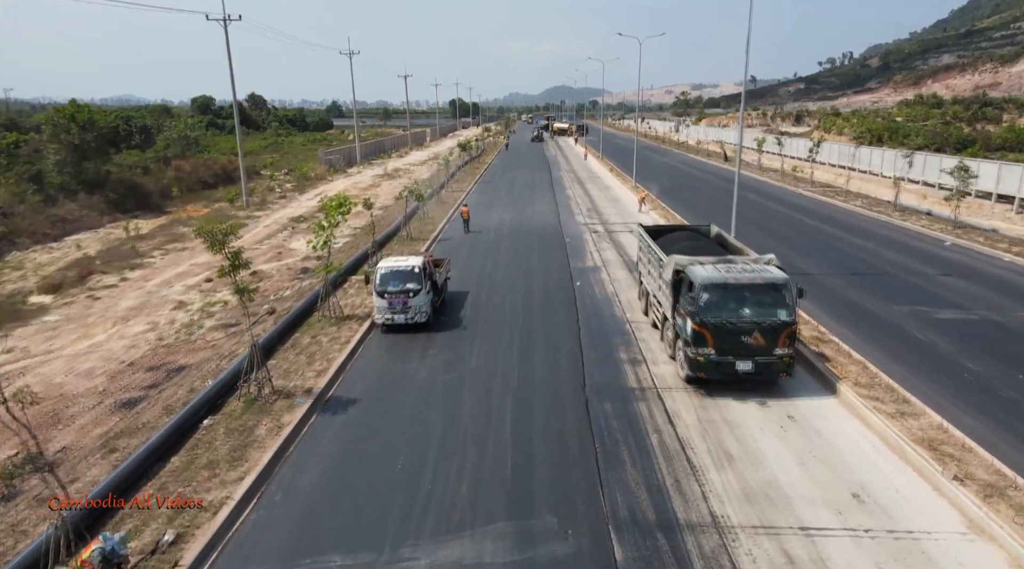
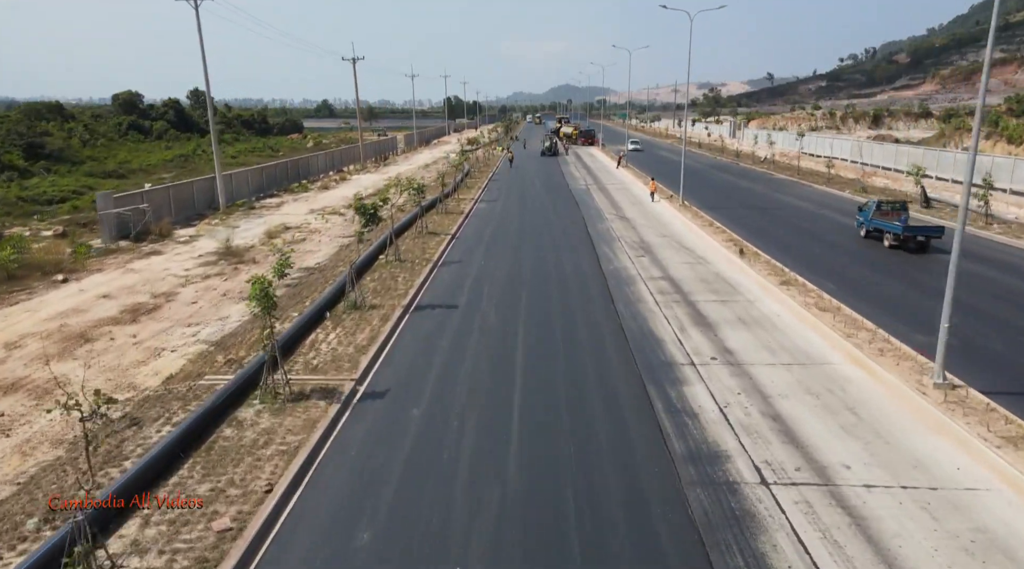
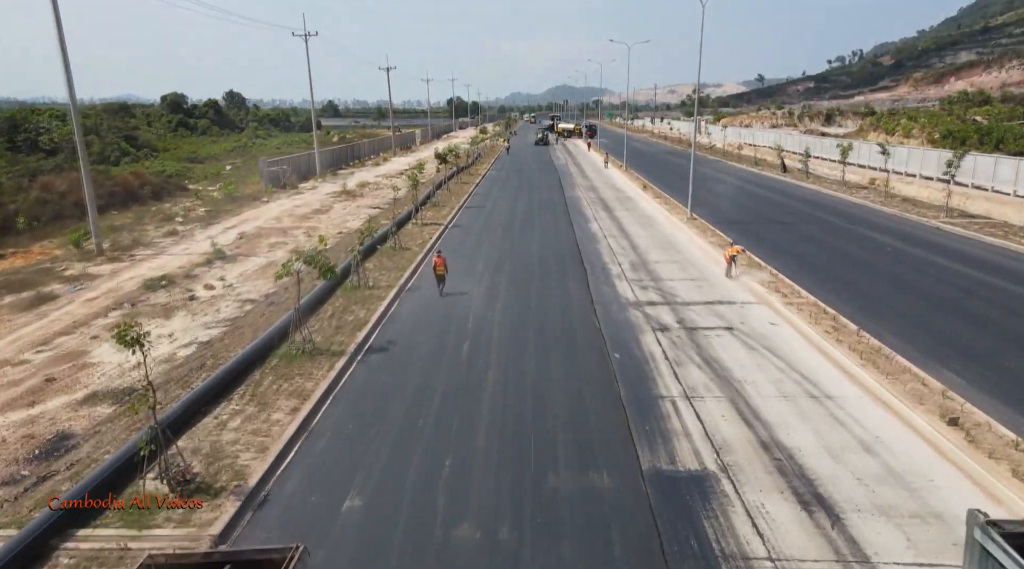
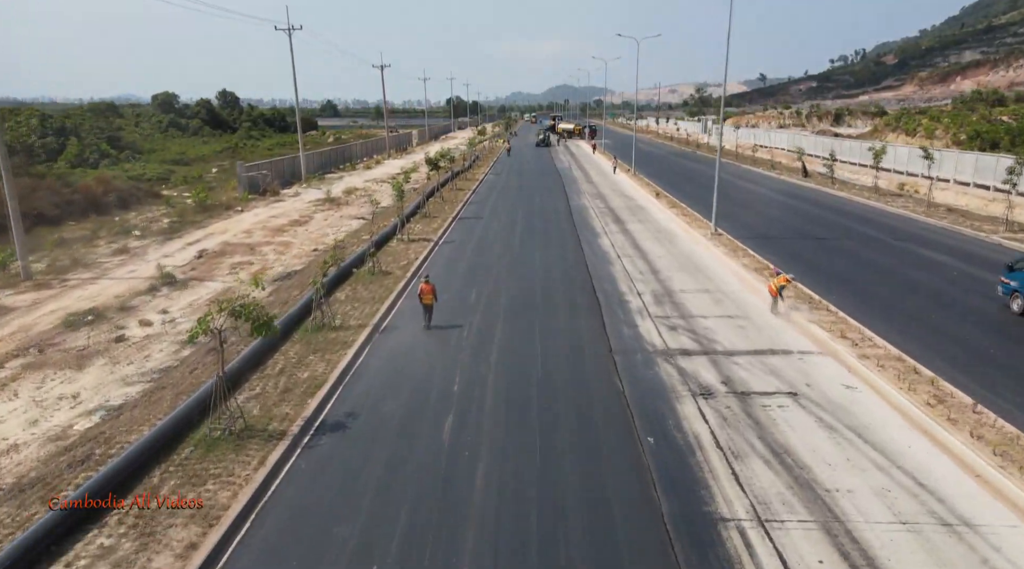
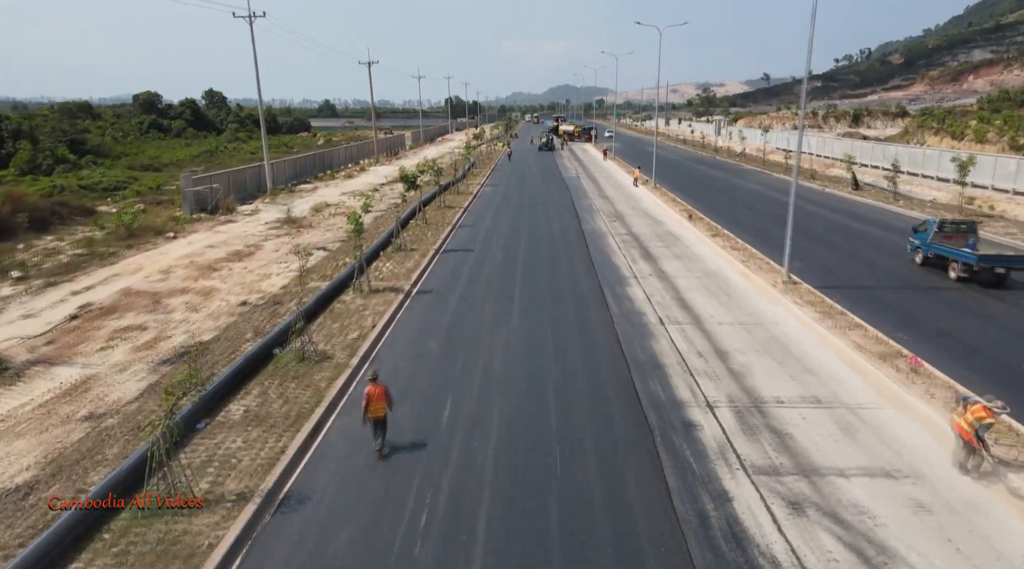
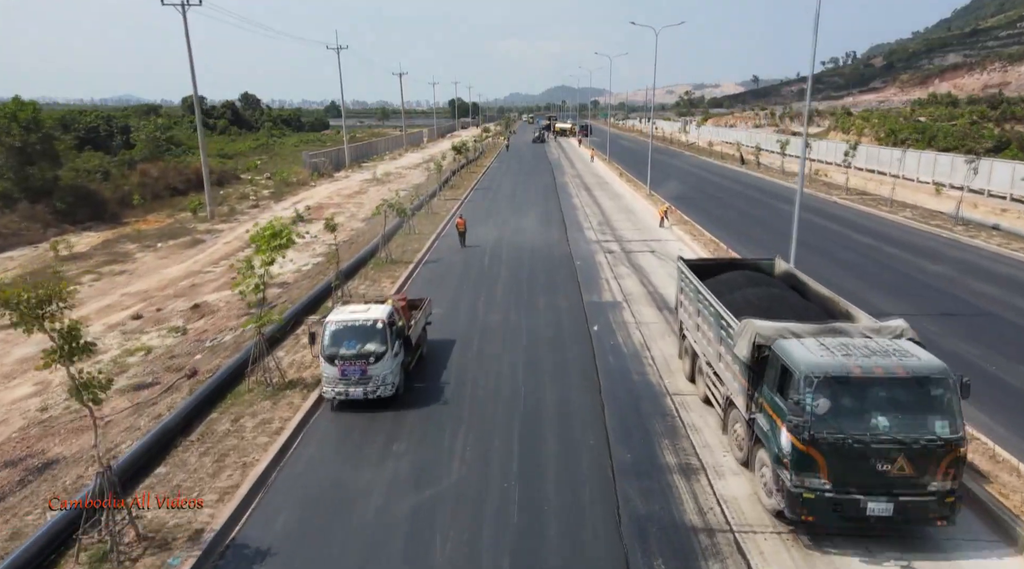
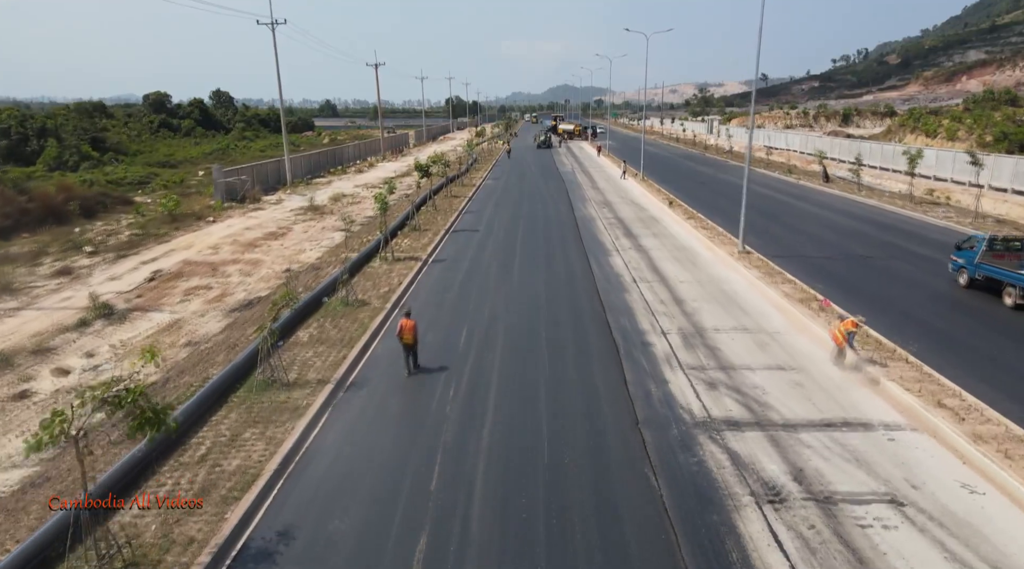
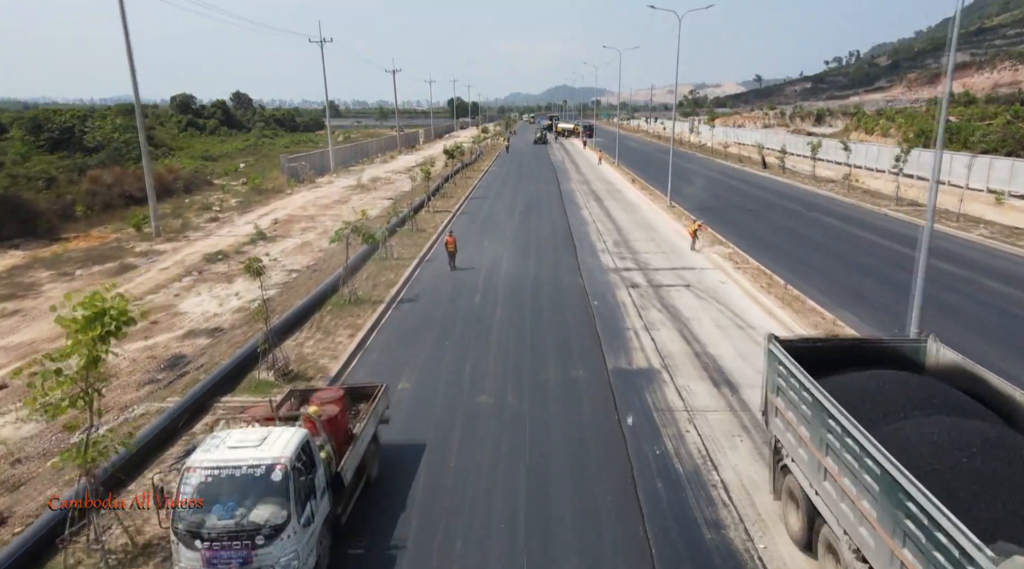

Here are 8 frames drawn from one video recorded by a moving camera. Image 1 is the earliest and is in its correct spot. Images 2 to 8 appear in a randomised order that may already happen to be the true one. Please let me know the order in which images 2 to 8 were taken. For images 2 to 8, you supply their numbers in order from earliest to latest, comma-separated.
6, 8, 3, 4, 7, 5, 2
